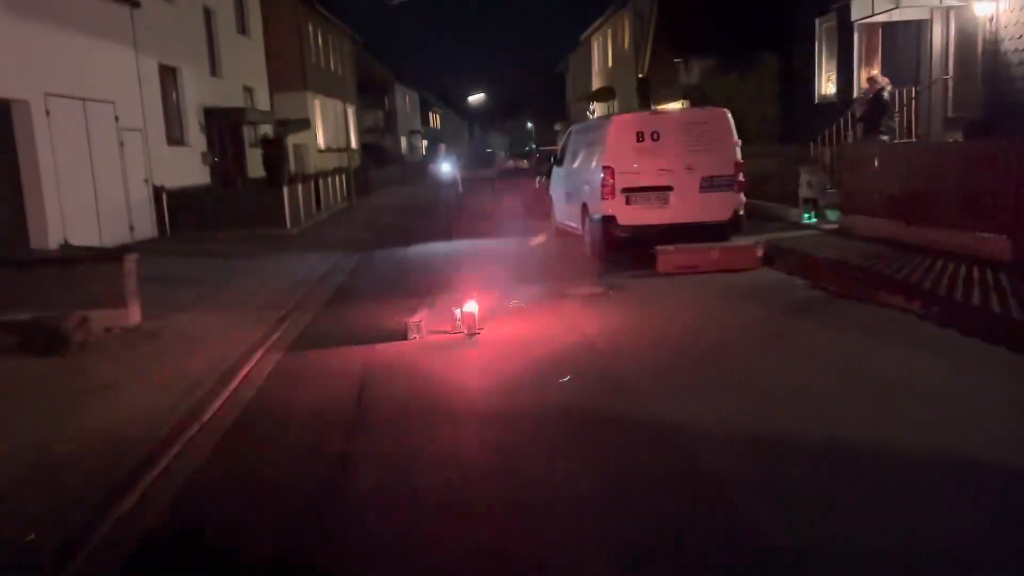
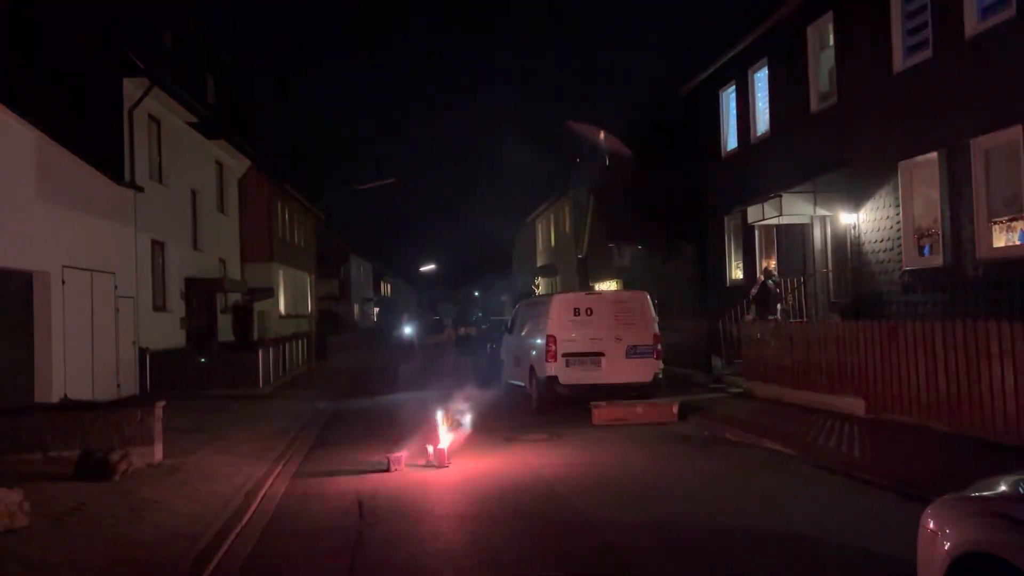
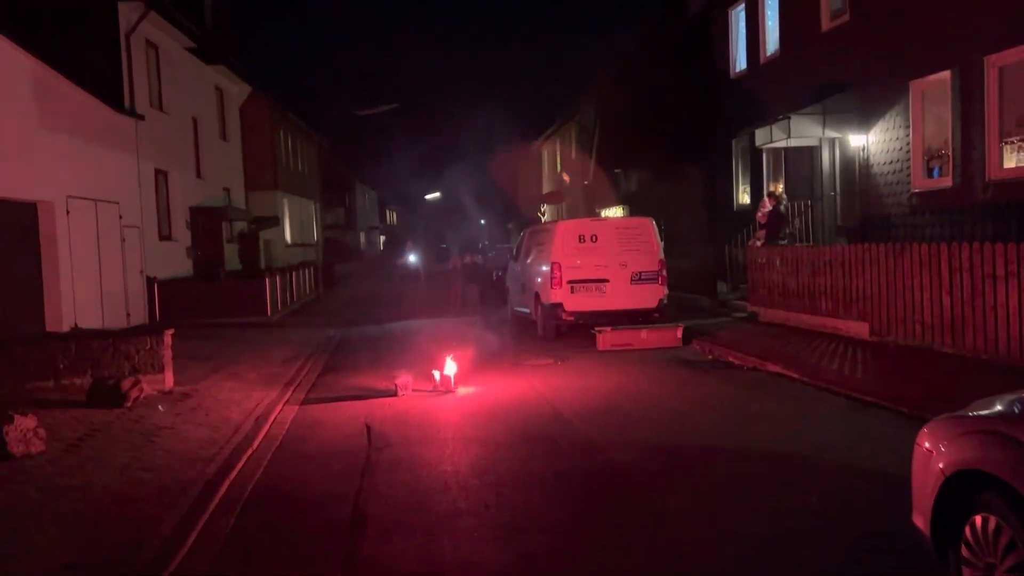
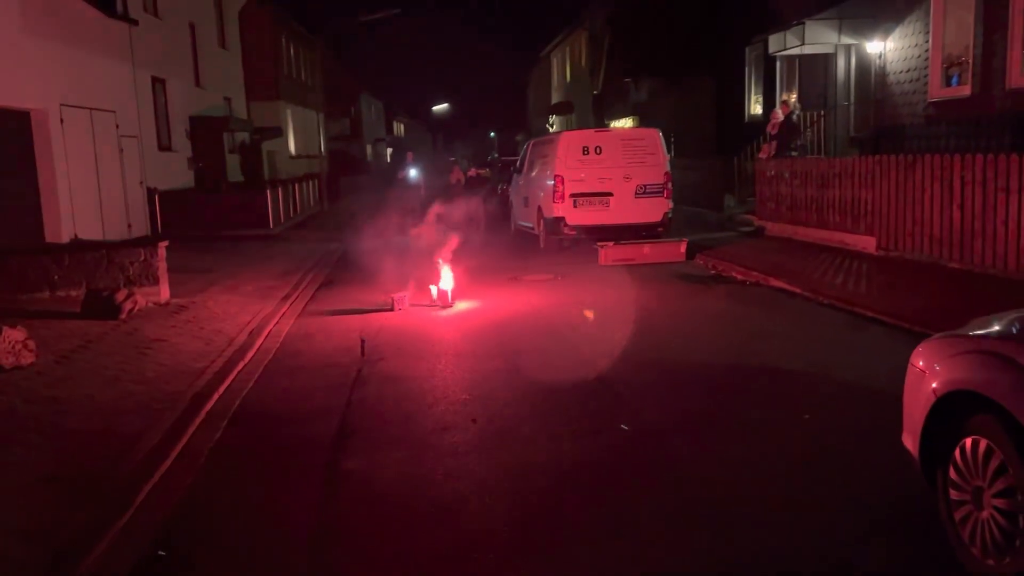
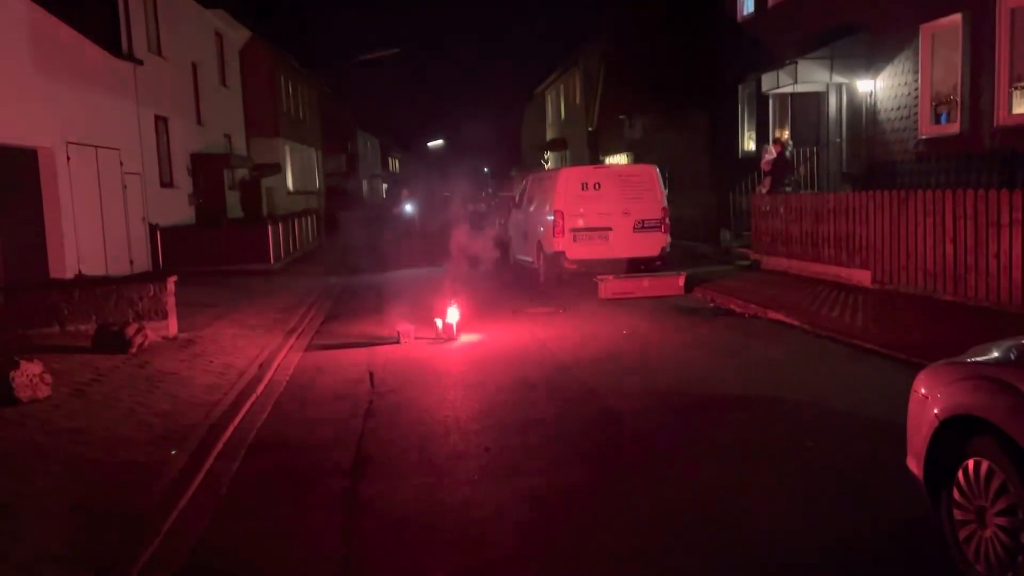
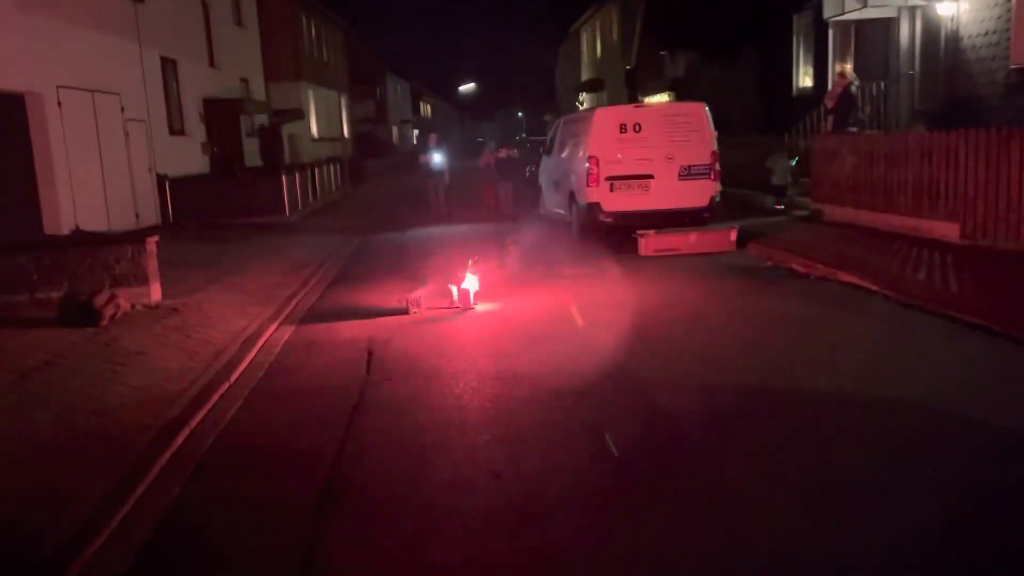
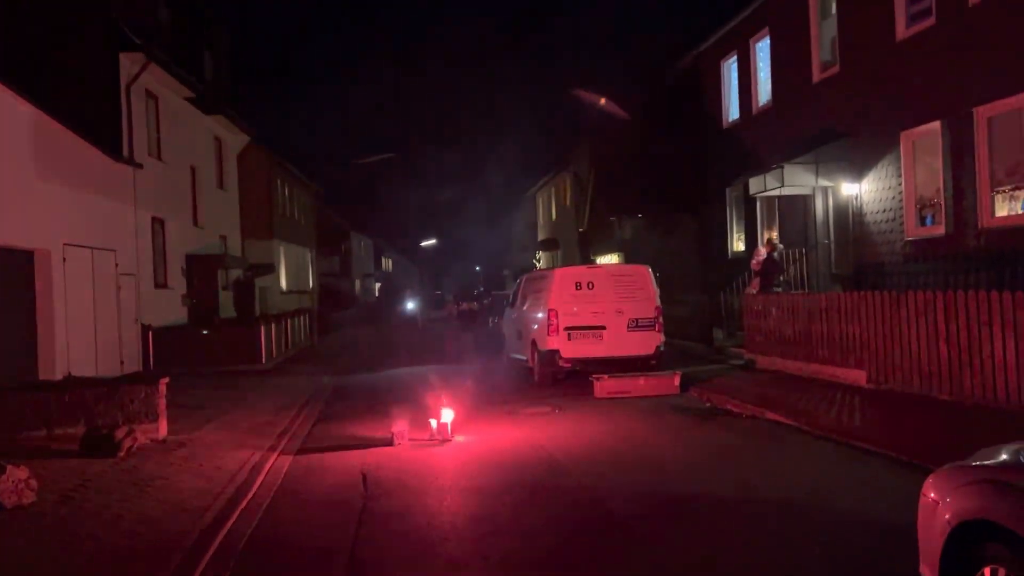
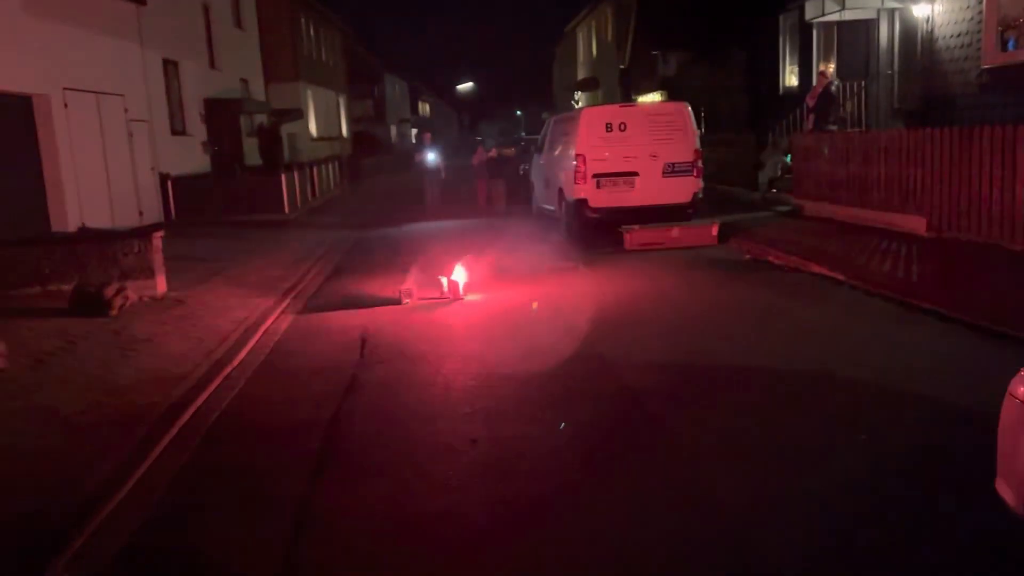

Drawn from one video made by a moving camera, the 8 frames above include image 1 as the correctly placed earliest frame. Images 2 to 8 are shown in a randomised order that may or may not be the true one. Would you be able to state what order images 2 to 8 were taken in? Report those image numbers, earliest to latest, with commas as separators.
6, 8, 4, 5, 3, 7, 2
